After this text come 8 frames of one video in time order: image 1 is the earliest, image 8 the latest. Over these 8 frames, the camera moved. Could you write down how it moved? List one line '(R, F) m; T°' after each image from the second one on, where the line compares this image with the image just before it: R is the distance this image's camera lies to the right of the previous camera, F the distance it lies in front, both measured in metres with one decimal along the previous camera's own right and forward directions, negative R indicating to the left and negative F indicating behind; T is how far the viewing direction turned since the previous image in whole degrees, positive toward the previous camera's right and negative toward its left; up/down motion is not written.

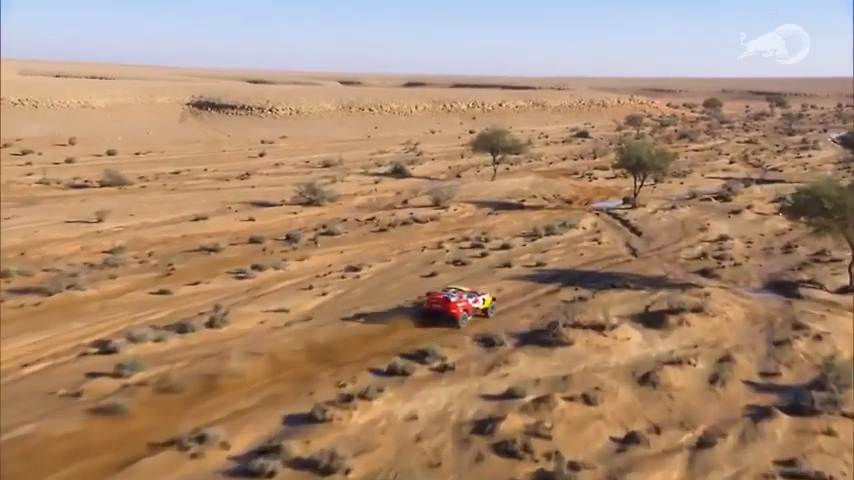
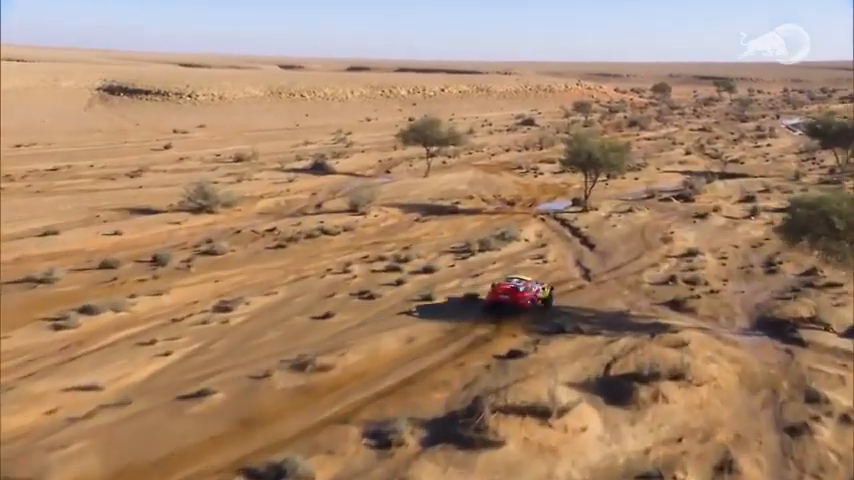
(+1.6, +6.8) m; +4°
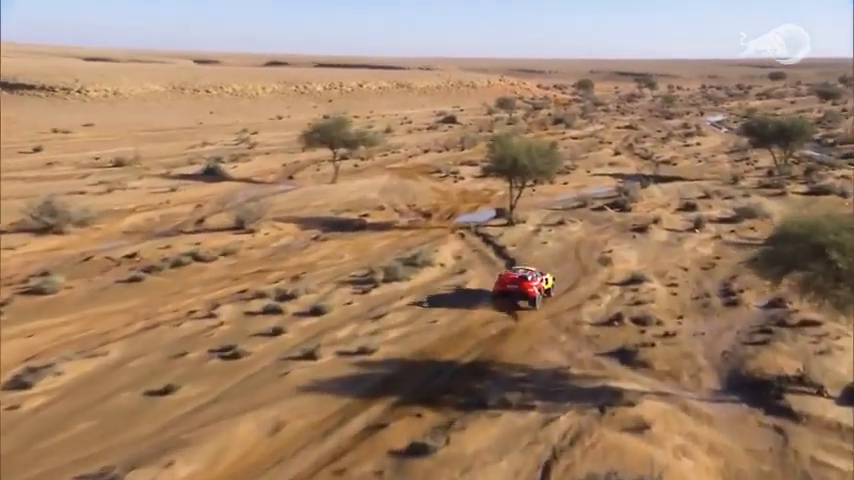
(+1.1, +5.4) m; +5°
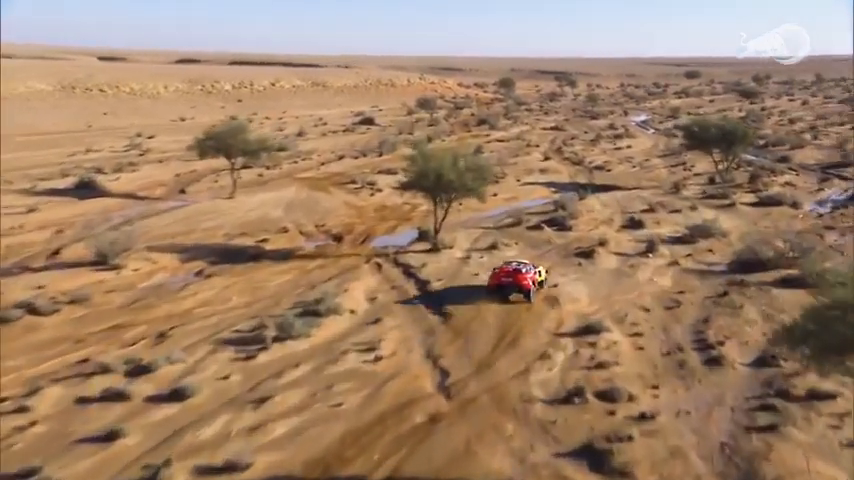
(+0.5, +5.2) m; +6°
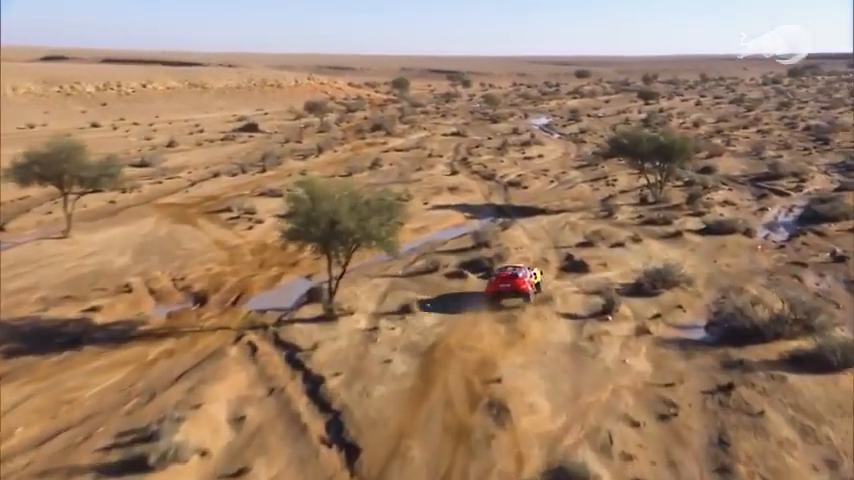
(+0.1, +7.2) m; +8°
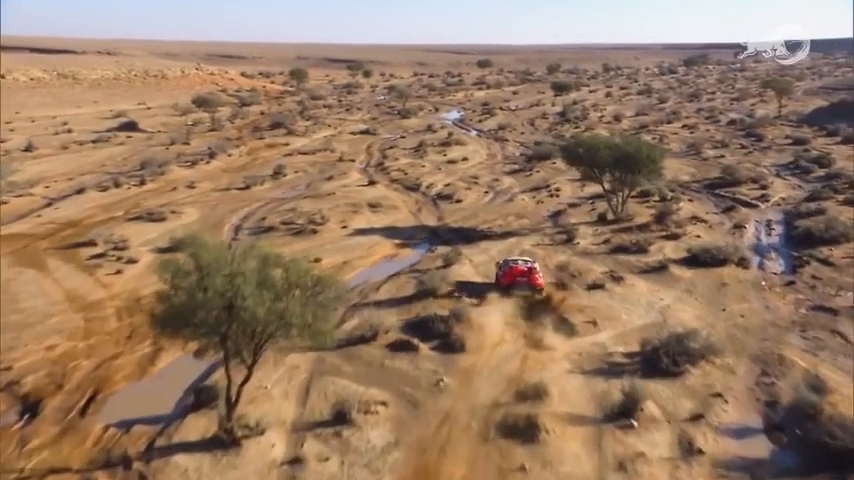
(-0.8, +7.1) m; +7°
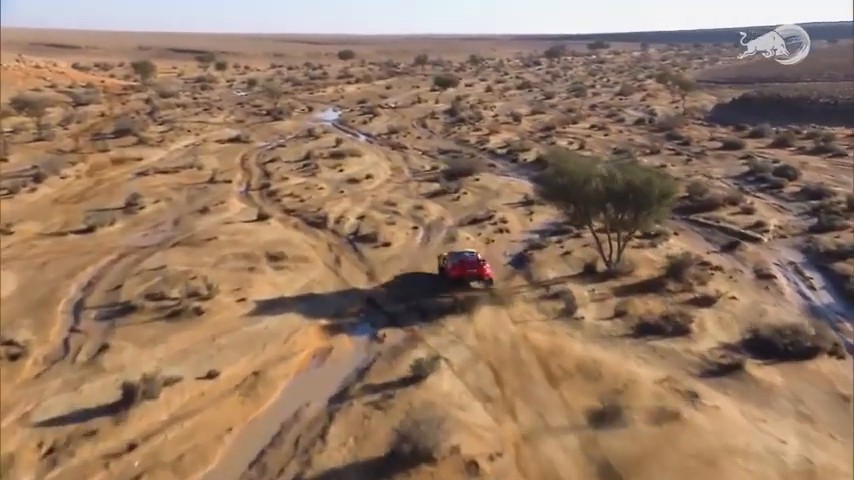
(-2.2, +9.7) m; +10°
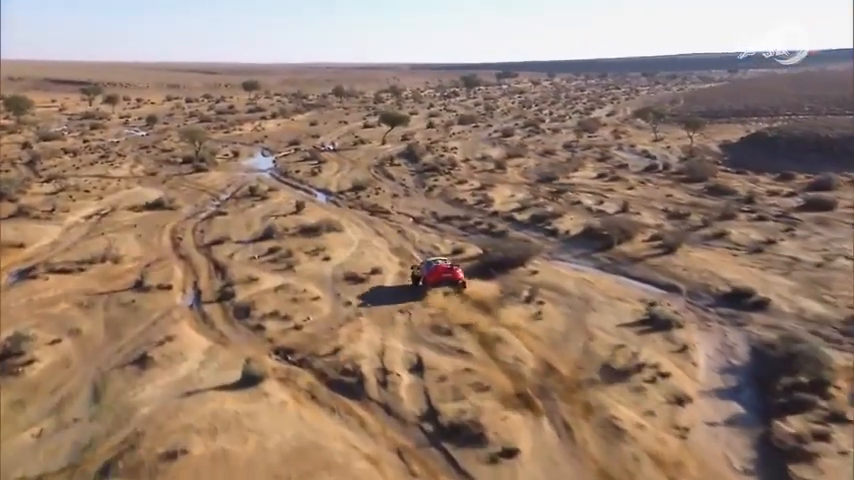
(-5.4, +14.1) m; +7°
